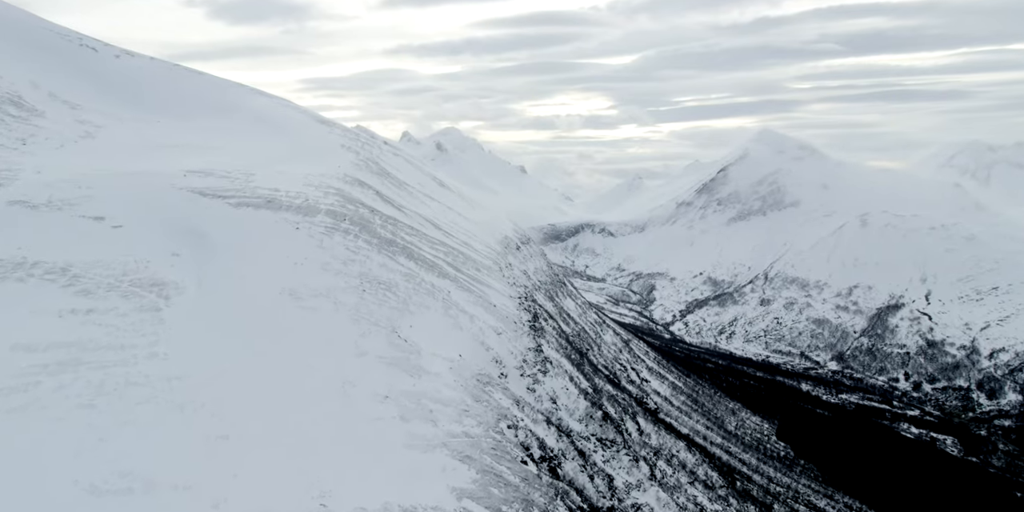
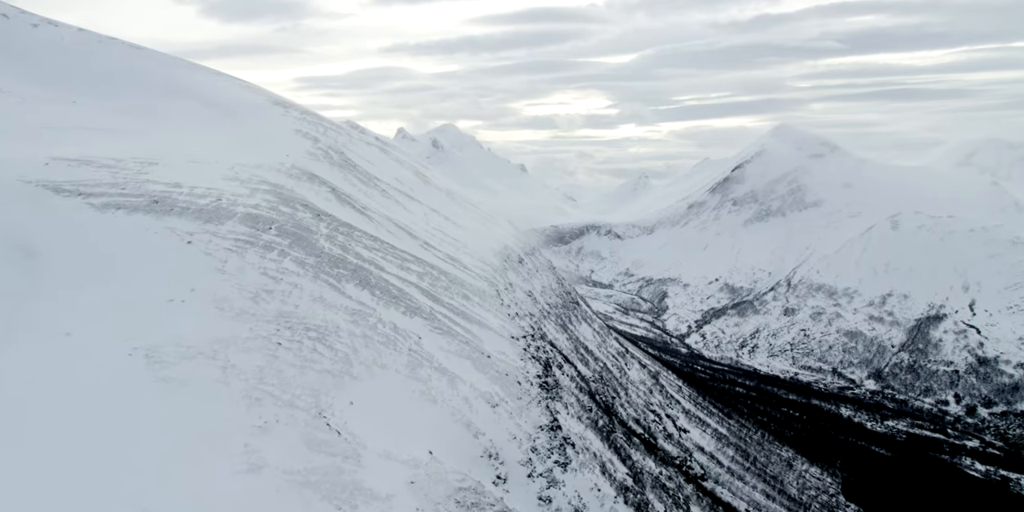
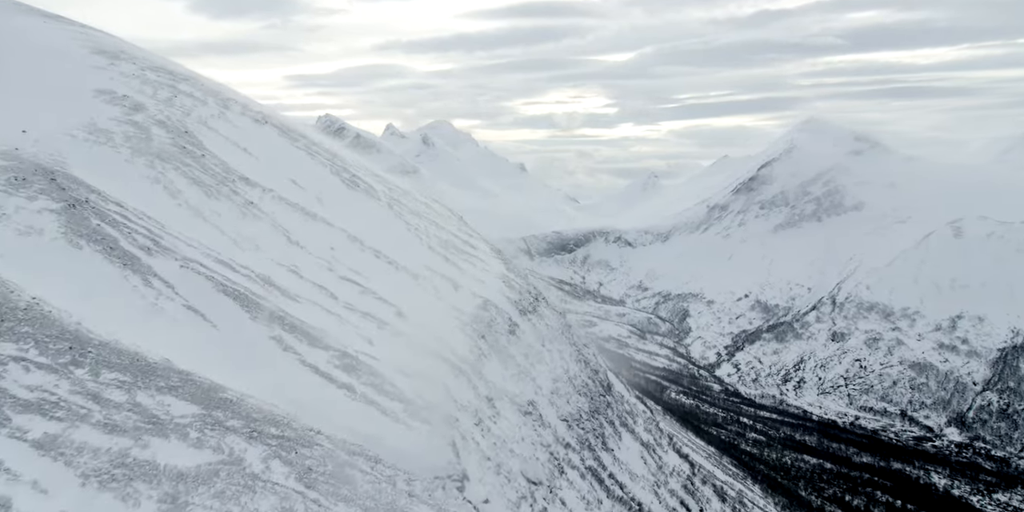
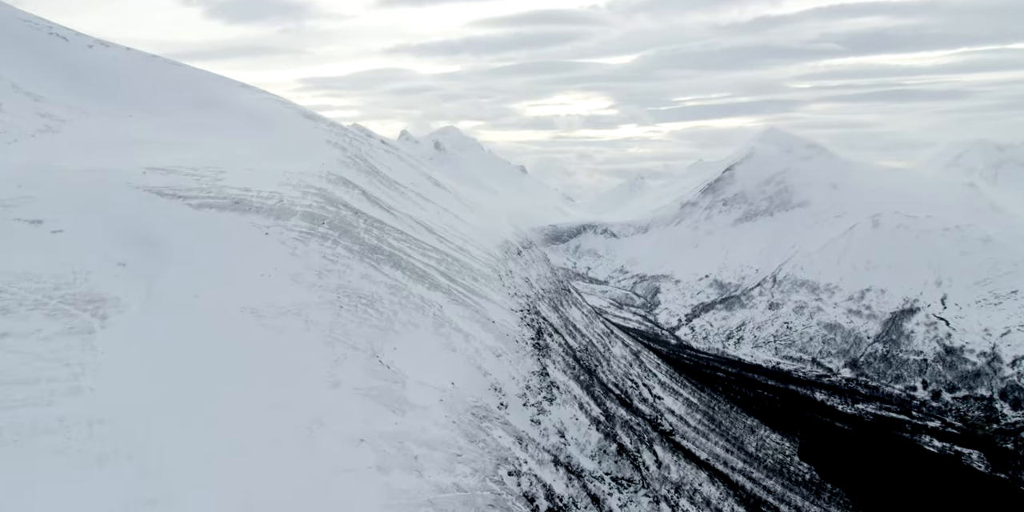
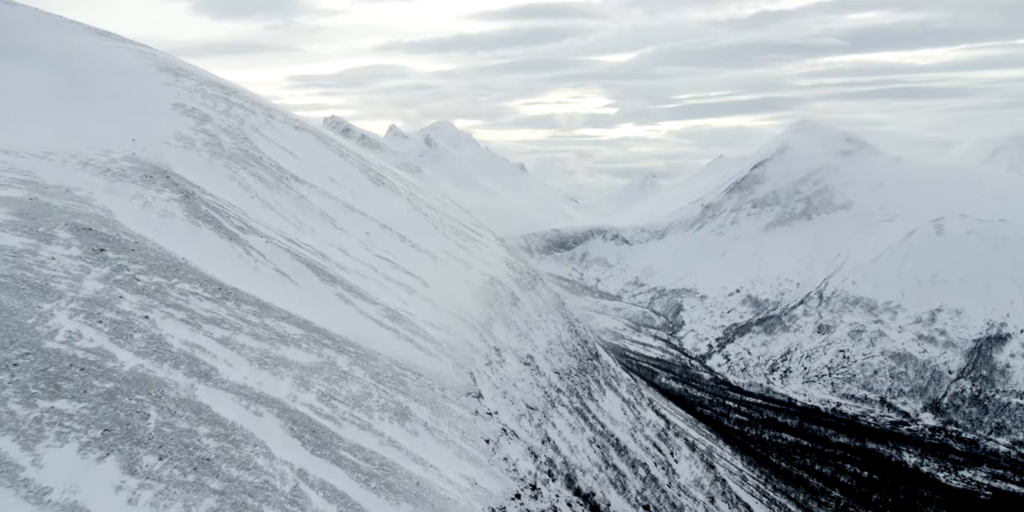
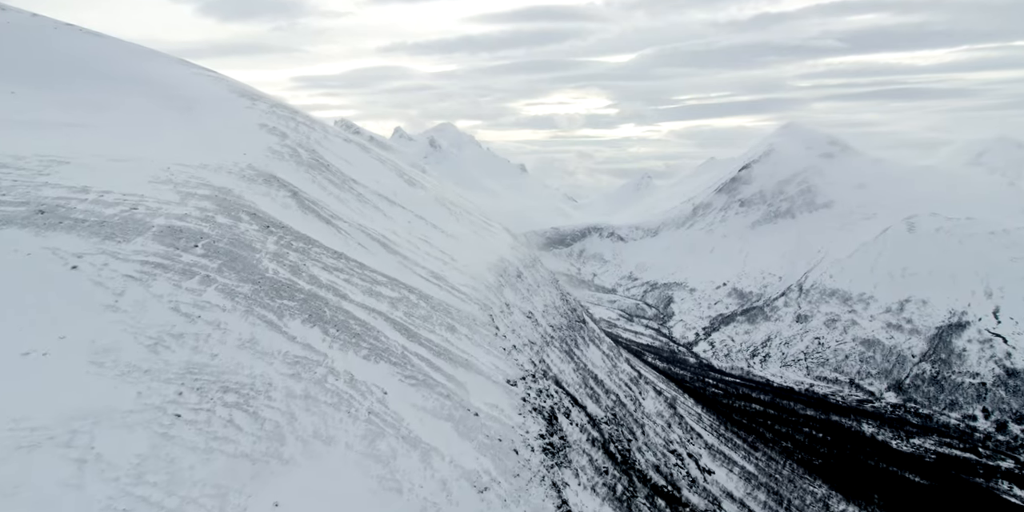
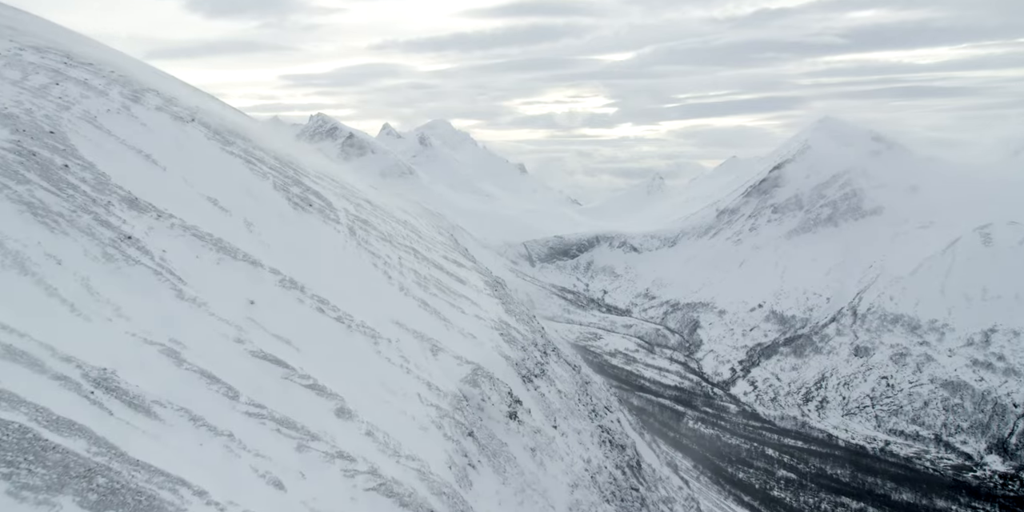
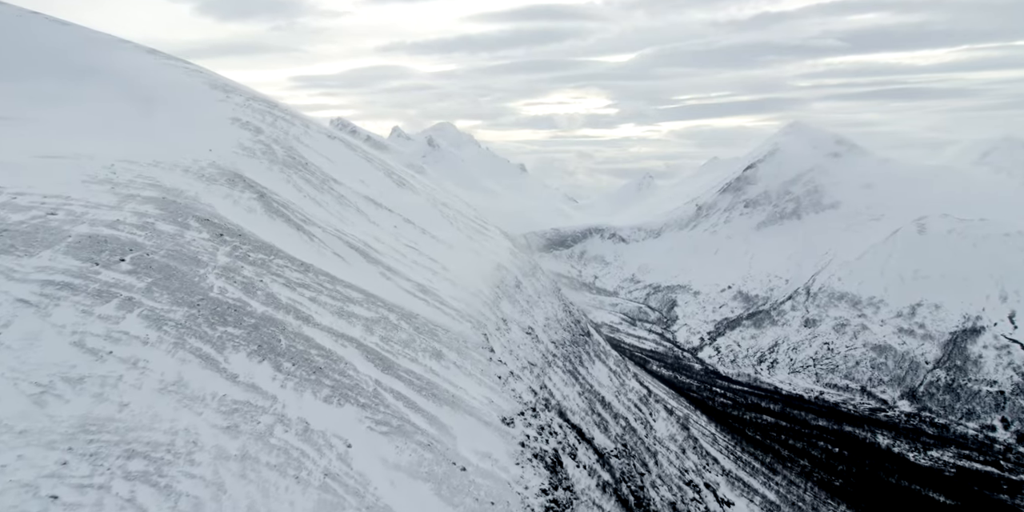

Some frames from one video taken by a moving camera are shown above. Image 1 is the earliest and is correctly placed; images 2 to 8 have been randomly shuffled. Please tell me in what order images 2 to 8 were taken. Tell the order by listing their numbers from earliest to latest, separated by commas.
4, 2, 6, 8, 5, 3, 7
